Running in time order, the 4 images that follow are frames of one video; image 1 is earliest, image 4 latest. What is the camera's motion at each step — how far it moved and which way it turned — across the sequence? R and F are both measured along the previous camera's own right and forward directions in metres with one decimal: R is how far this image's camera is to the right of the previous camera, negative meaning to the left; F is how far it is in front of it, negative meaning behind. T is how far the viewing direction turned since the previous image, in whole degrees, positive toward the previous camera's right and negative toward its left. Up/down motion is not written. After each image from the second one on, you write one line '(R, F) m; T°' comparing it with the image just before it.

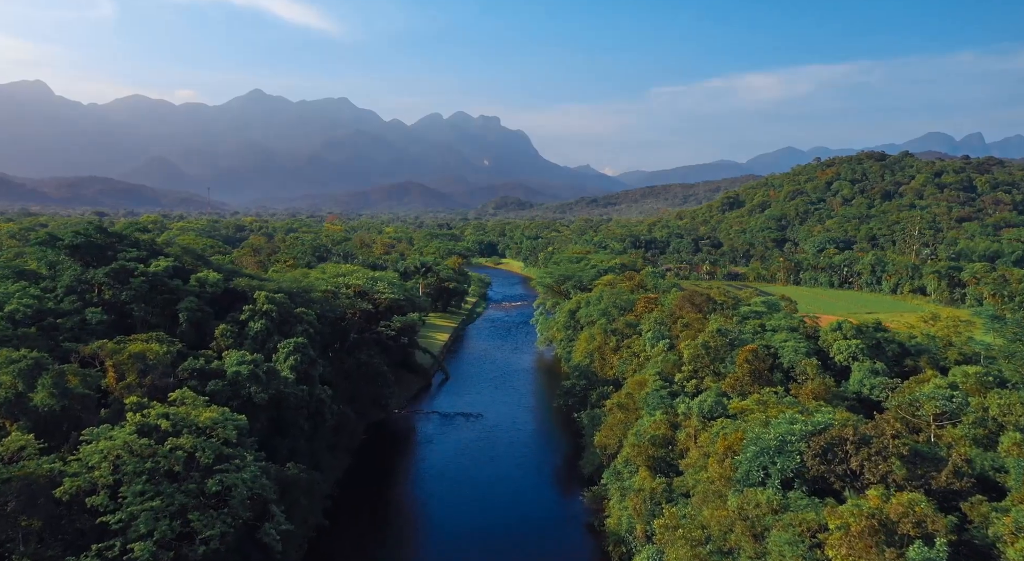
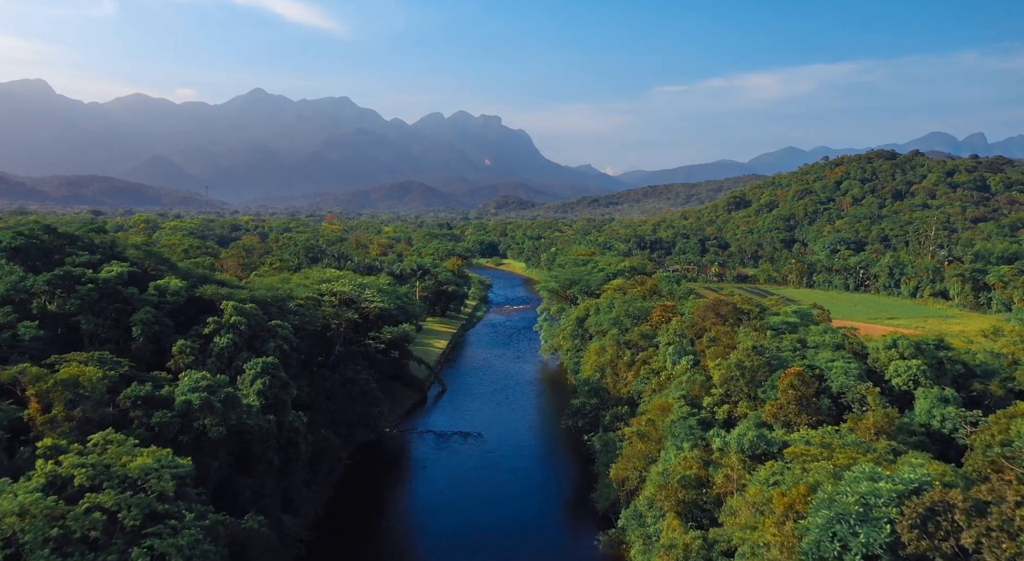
(-0.1, +3.3) m; 0°
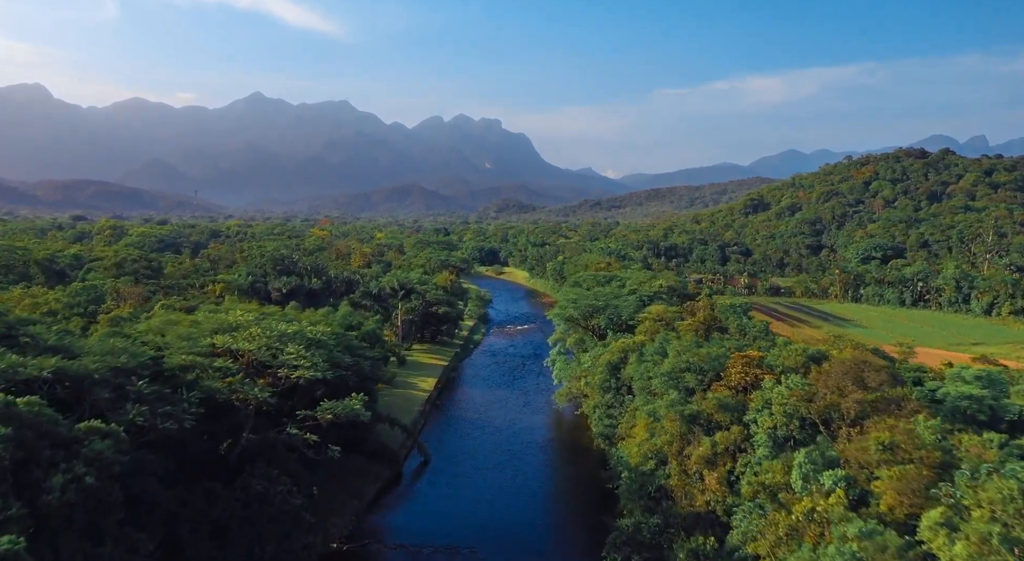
(-0.3, +11.0) m; 0°
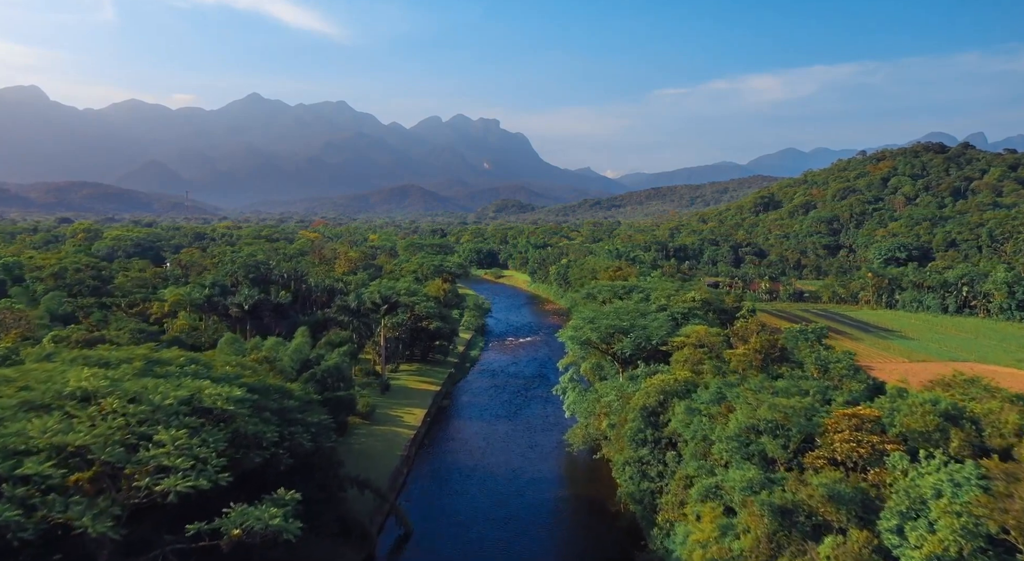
(-0.2, +6.8) m; 0°
